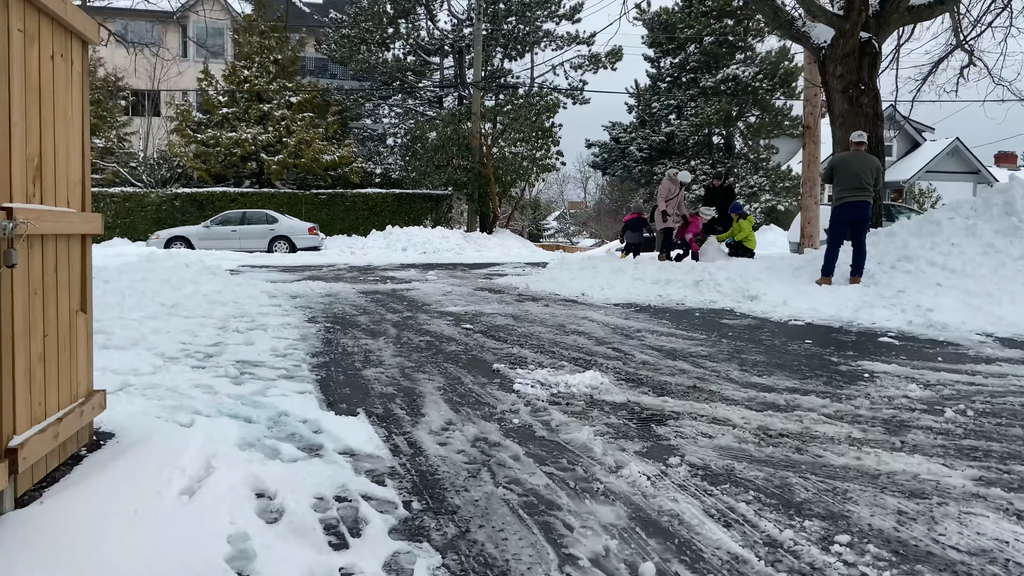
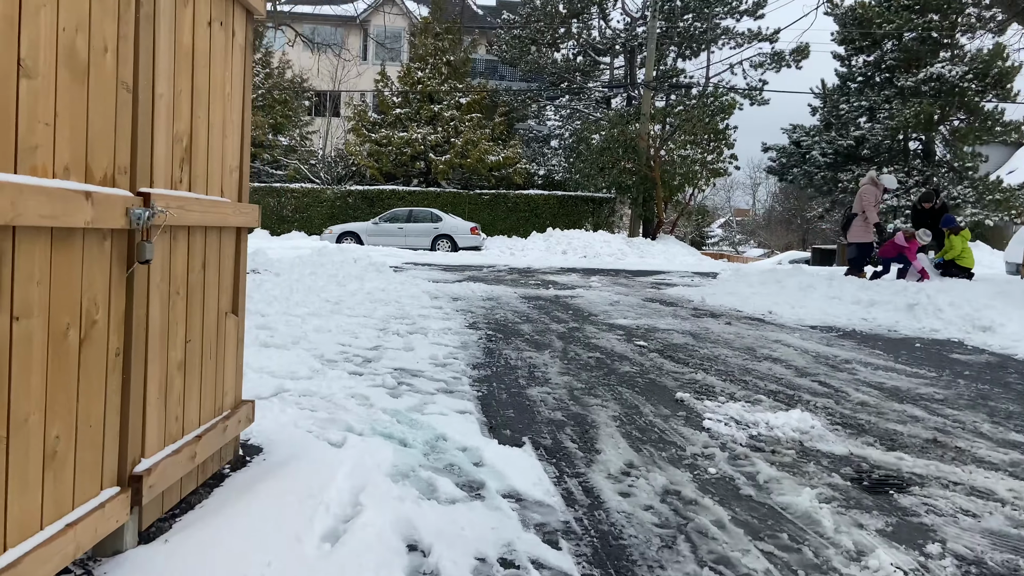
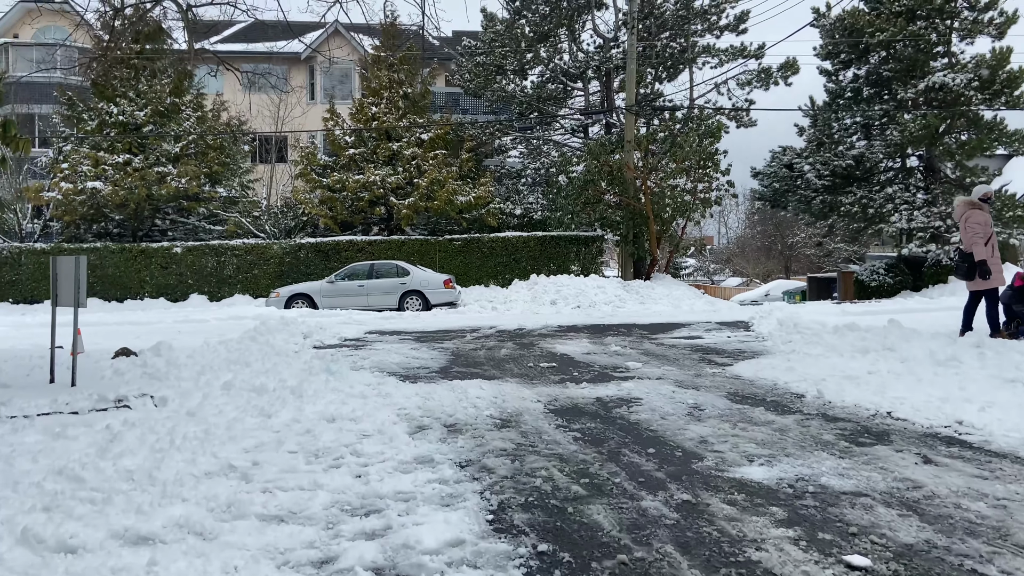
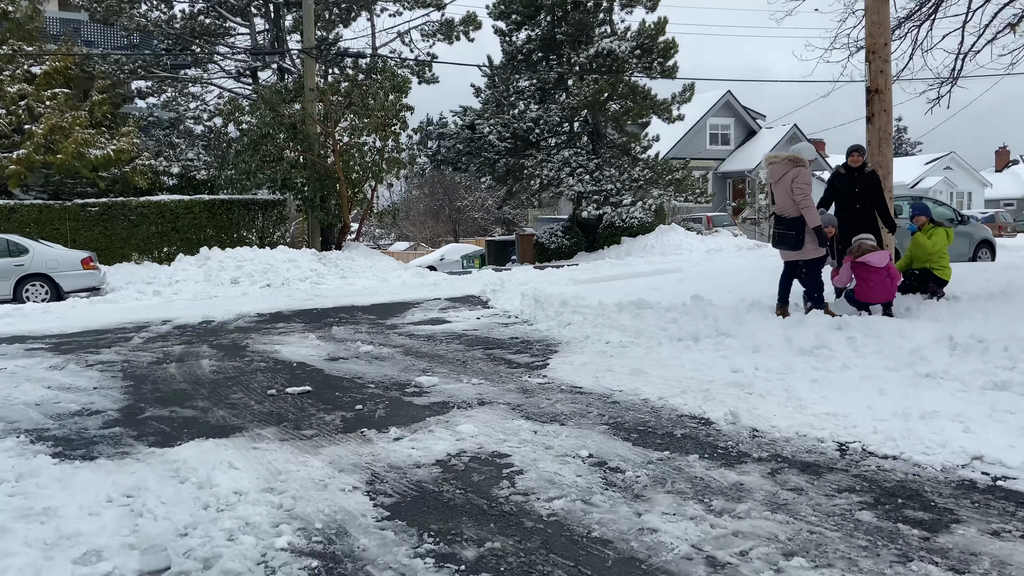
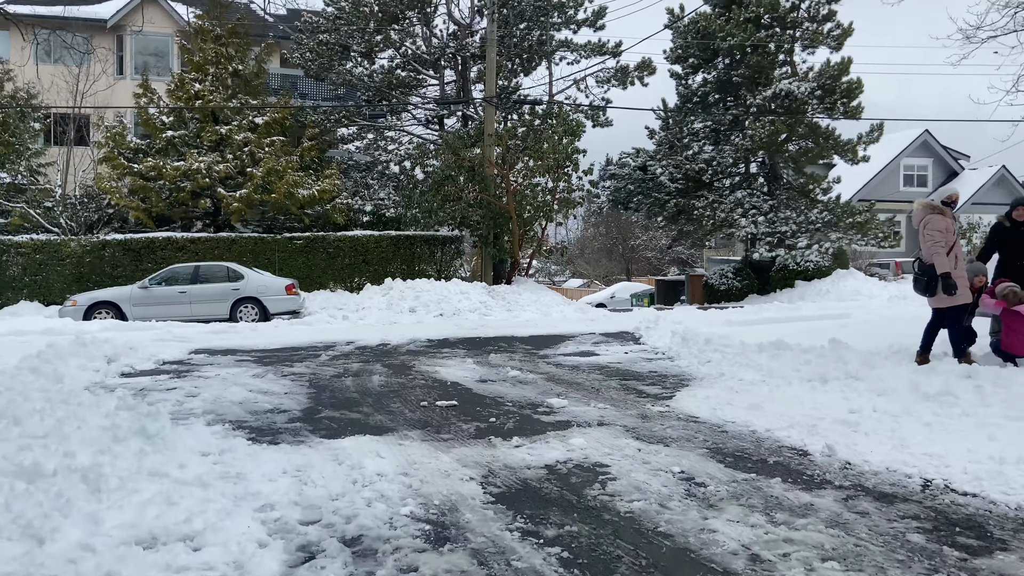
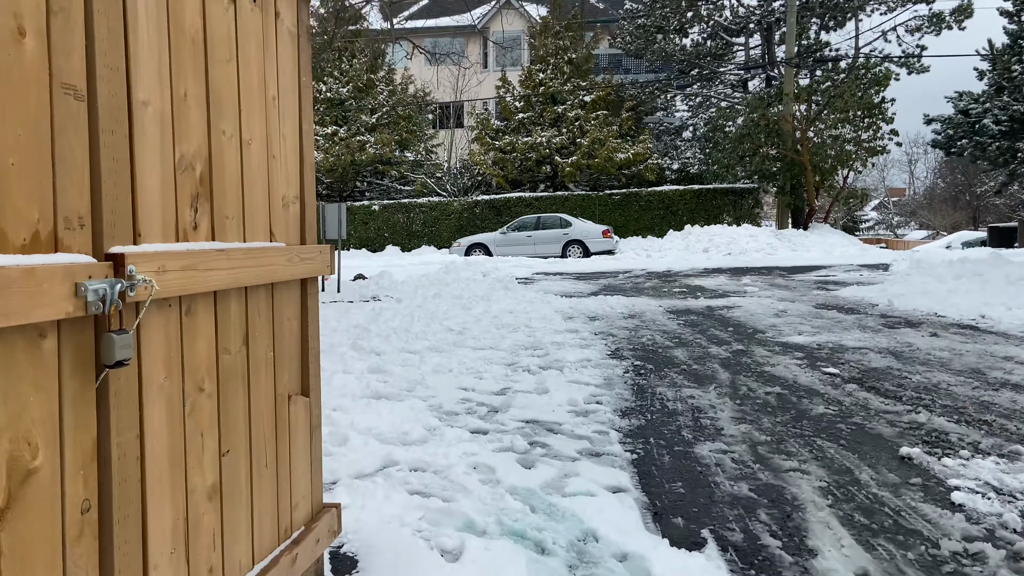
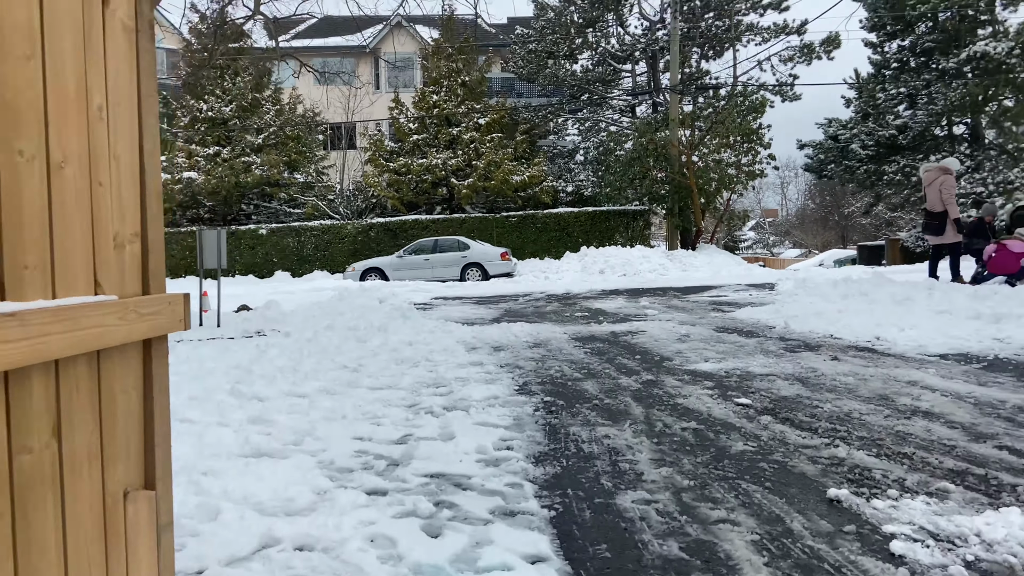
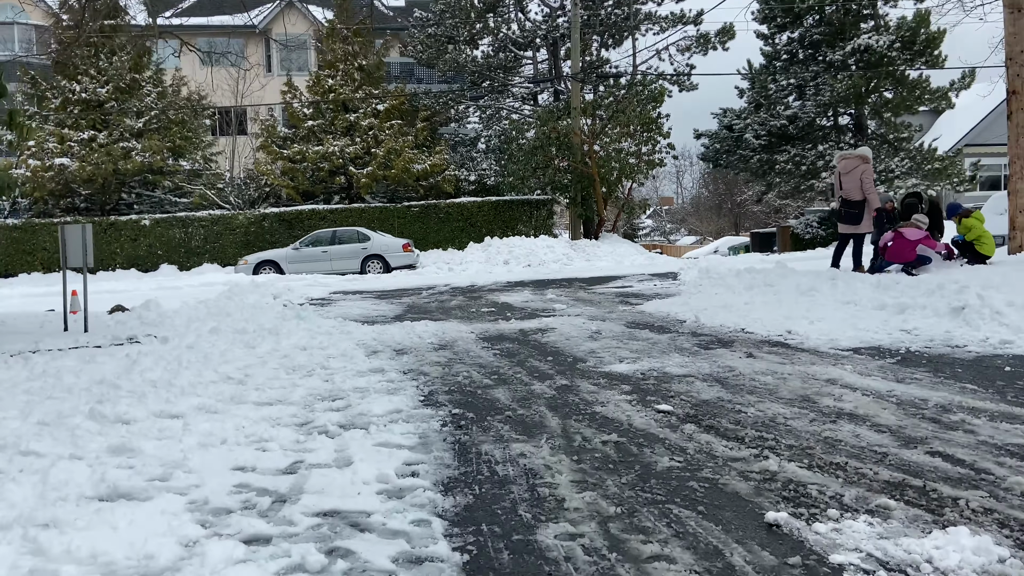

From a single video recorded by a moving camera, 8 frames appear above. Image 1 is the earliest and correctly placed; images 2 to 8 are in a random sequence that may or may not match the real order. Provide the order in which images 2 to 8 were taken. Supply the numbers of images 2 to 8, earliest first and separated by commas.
2, 6, 7, 8, 3, 5, 4
